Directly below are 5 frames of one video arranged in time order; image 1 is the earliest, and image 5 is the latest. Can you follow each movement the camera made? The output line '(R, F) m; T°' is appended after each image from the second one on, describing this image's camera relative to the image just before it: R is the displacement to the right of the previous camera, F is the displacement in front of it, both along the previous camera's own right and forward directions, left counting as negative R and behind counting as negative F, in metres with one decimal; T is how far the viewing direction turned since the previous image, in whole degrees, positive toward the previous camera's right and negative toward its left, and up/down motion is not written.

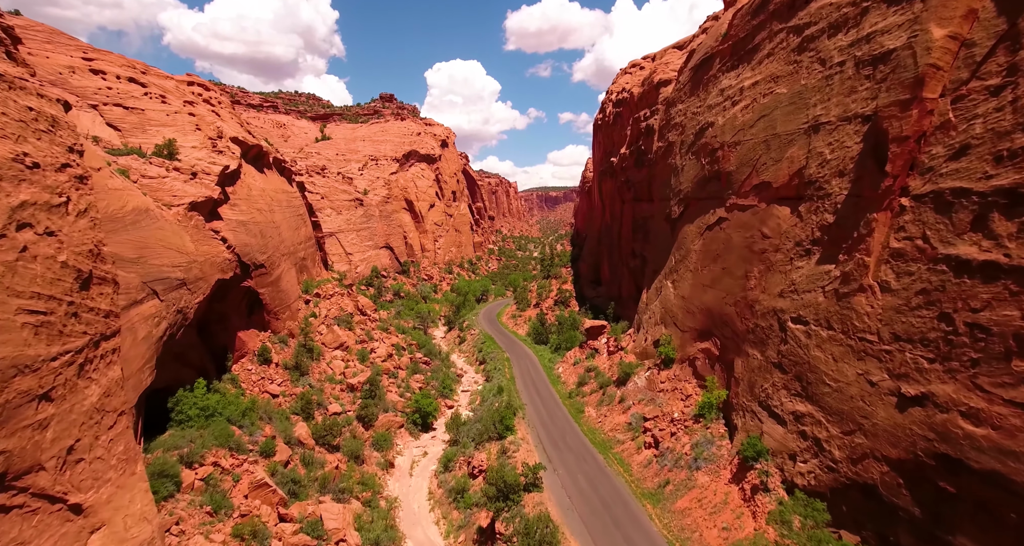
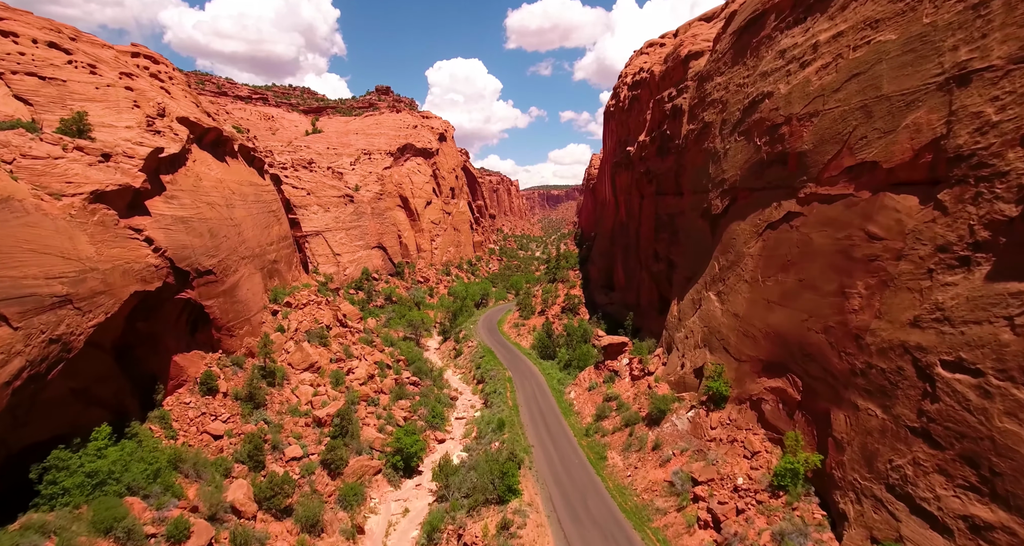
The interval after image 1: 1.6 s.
(-0.1, +4.6) m; 0°
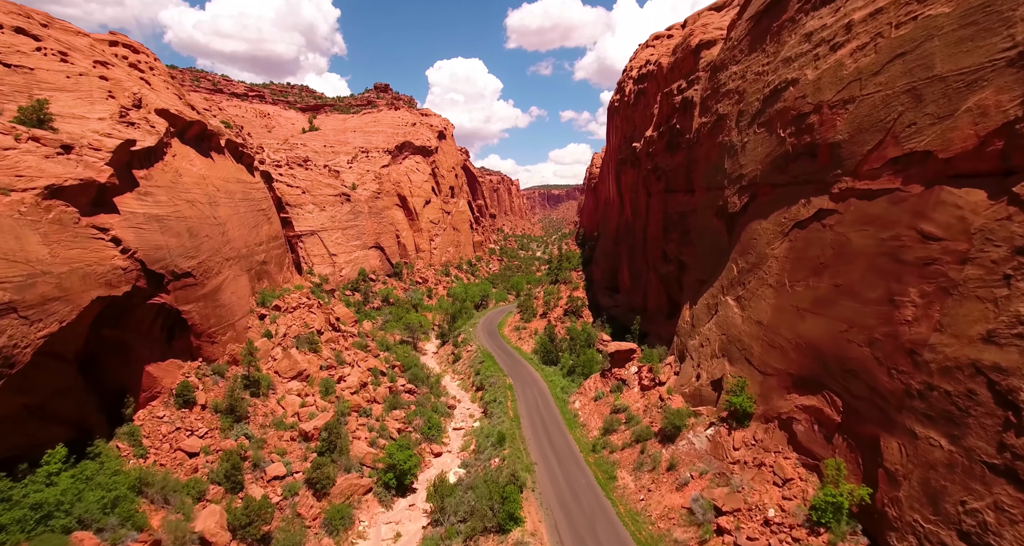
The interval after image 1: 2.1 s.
(0.0, +1.5) m; 0°
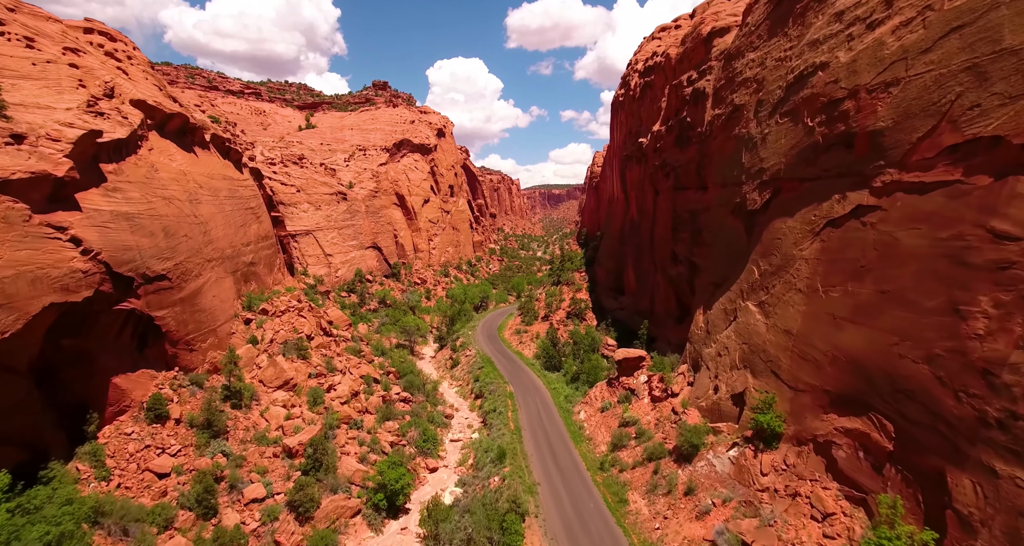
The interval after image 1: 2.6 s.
(0.0, +1.5) m; 0°
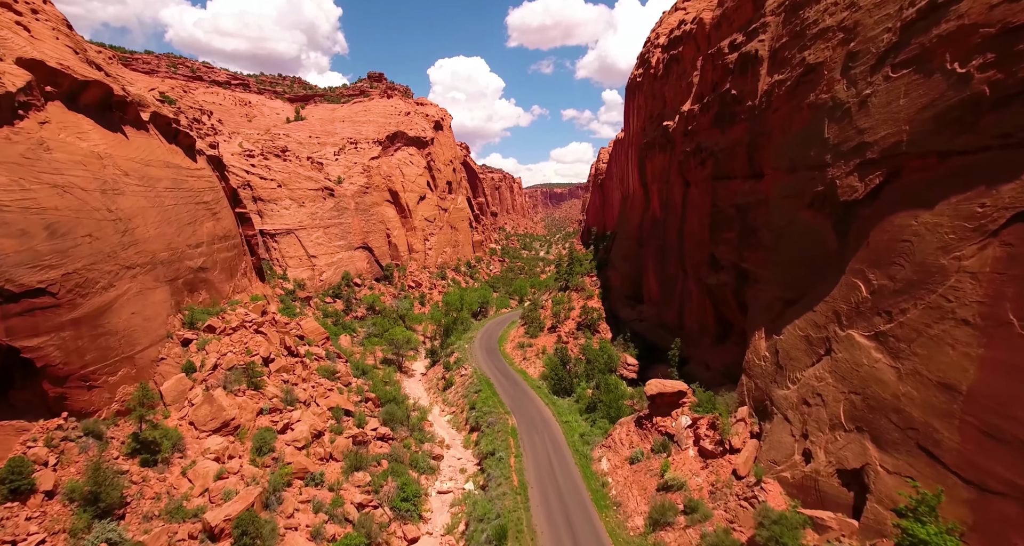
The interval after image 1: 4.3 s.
(-0.1, +4.8) m; 0°
